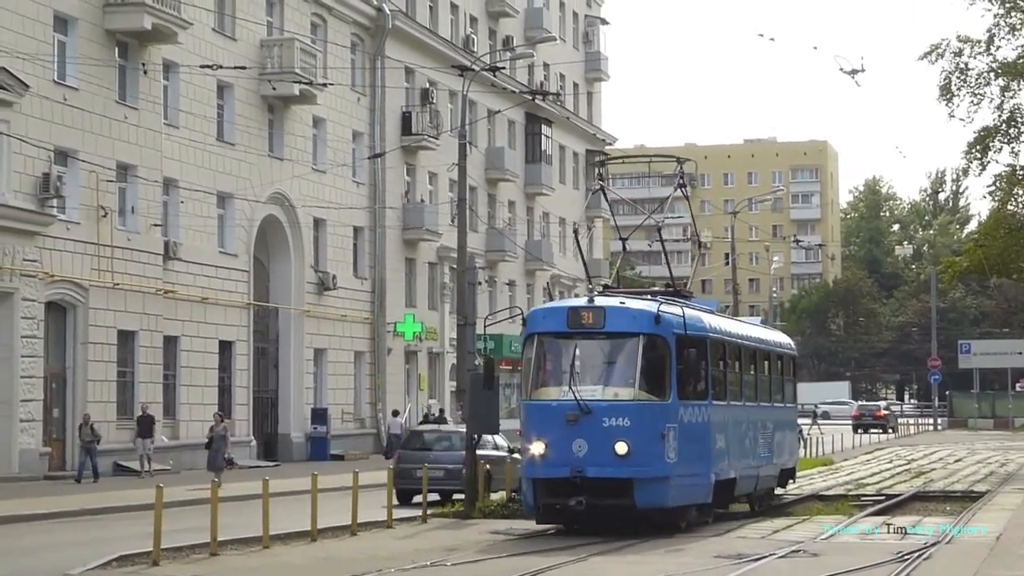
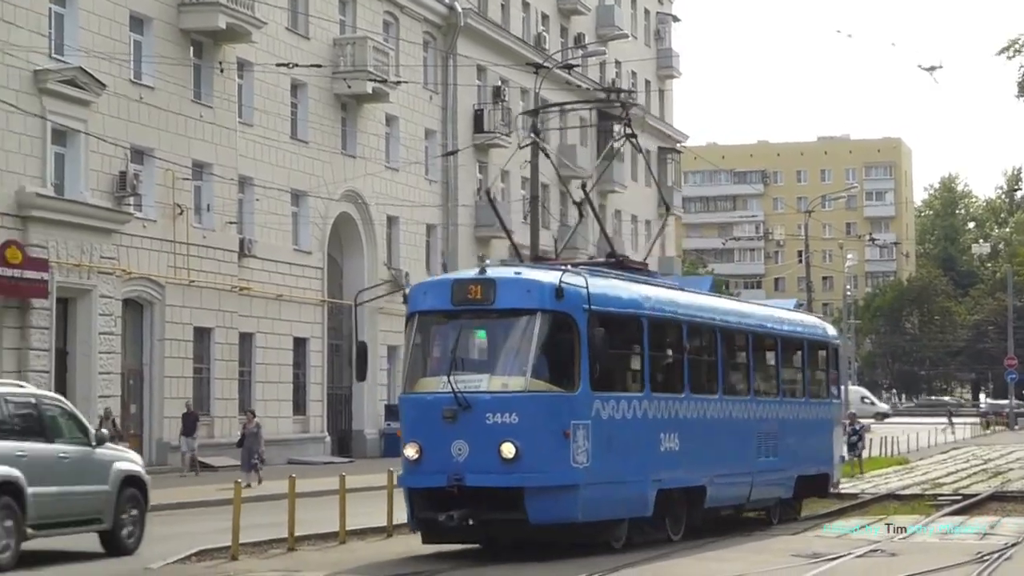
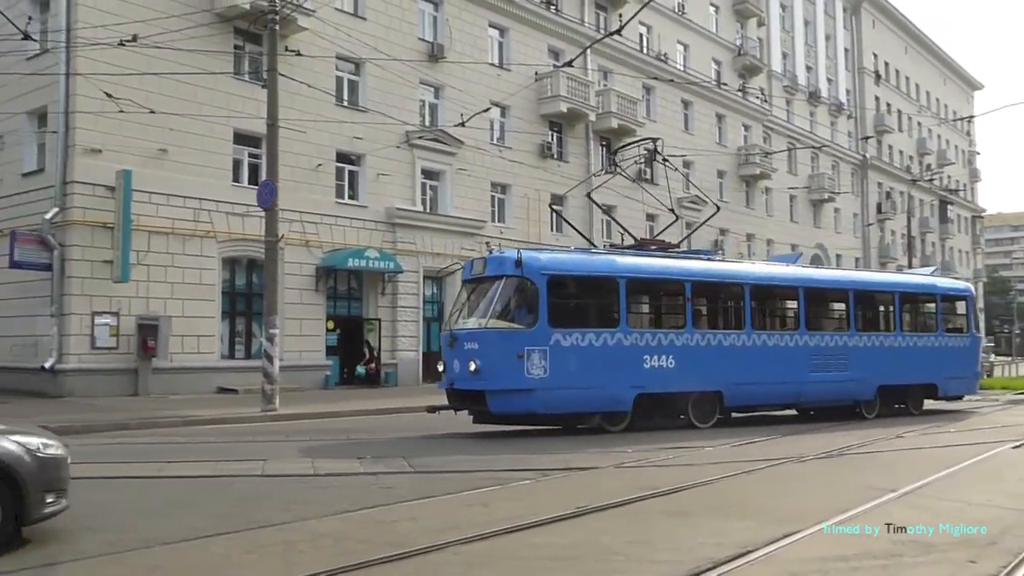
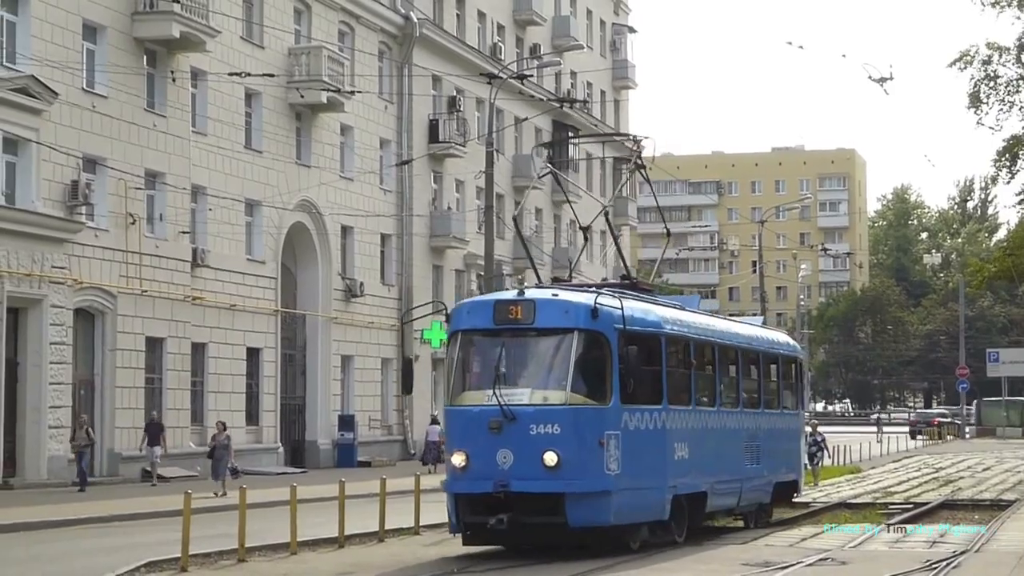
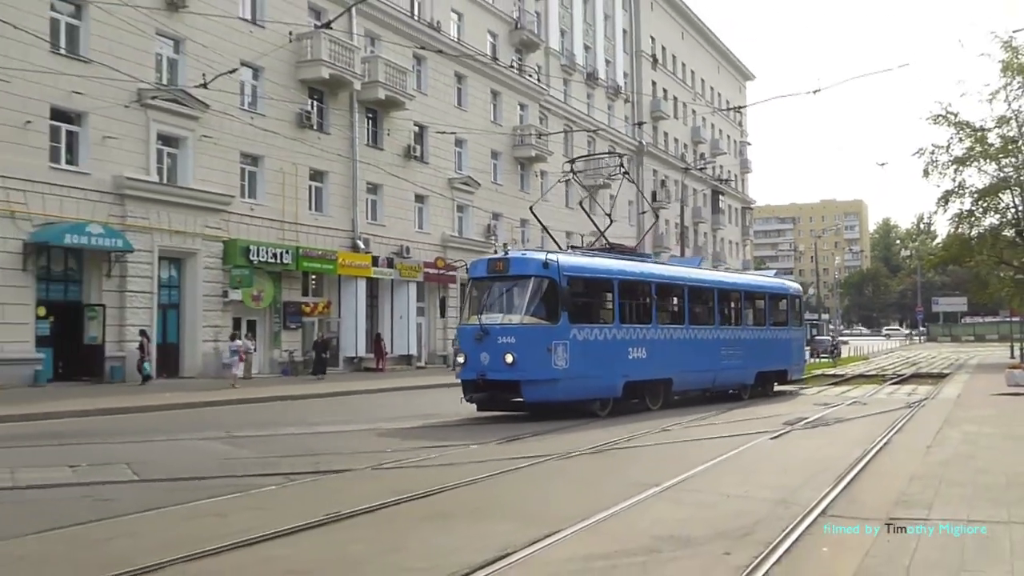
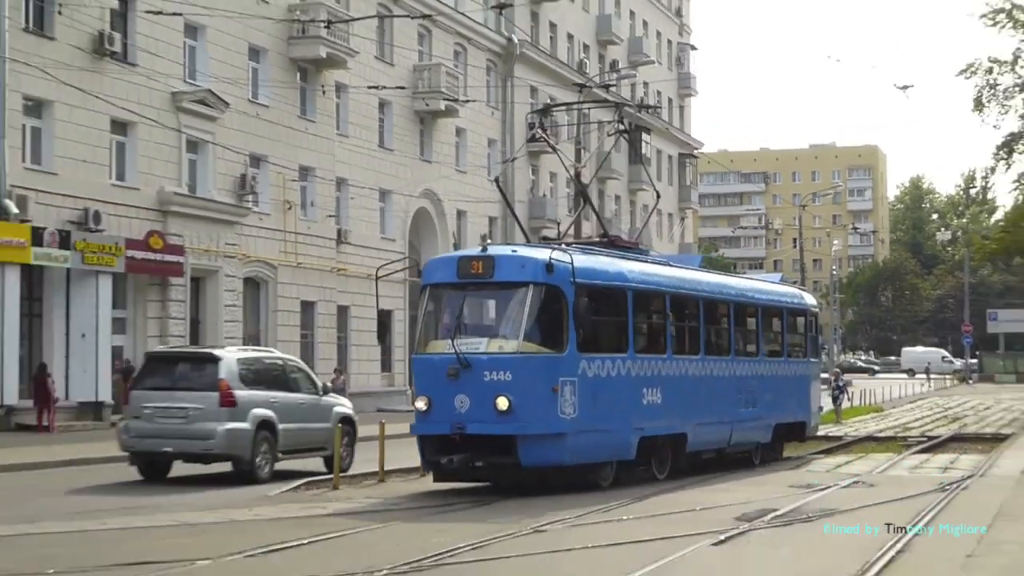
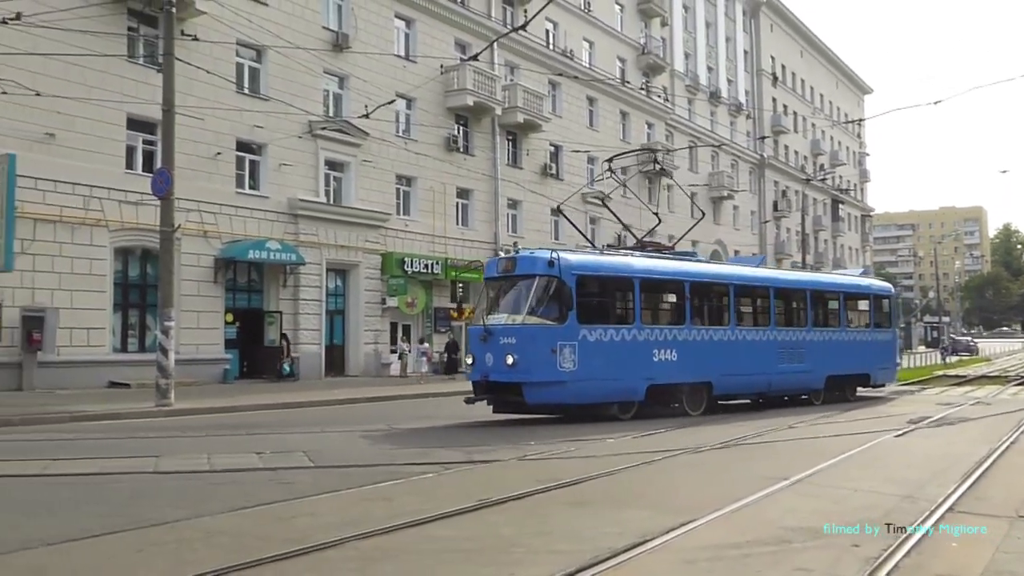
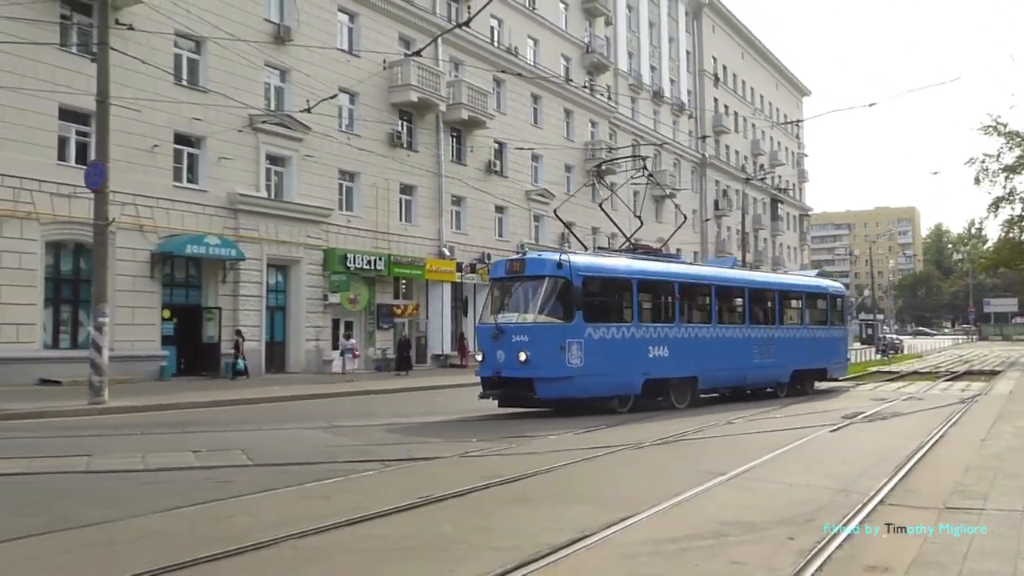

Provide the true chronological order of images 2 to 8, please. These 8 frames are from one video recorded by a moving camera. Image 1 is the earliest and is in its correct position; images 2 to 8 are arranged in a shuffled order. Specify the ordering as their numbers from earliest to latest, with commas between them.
4, 2, 6, 5, 8, 7, 3
